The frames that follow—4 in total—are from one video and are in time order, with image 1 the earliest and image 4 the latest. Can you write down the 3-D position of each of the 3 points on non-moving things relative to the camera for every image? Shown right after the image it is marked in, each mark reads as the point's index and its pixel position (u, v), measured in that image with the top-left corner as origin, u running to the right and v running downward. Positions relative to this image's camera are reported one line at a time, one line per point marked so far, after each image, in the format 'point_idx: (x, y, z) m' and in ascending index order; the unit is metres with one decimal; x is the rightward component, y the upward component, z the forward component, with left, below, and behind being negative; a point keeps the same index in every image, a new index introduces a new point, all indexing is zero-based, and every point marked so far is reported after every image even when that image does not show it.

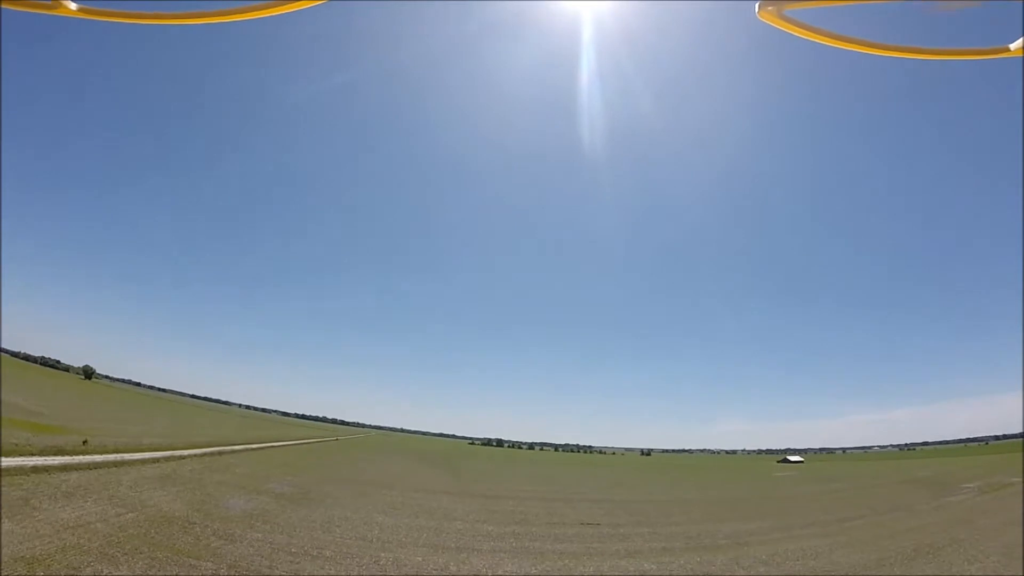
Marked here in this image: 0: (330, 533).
0: (-3.2, -4.2, +8.1) m
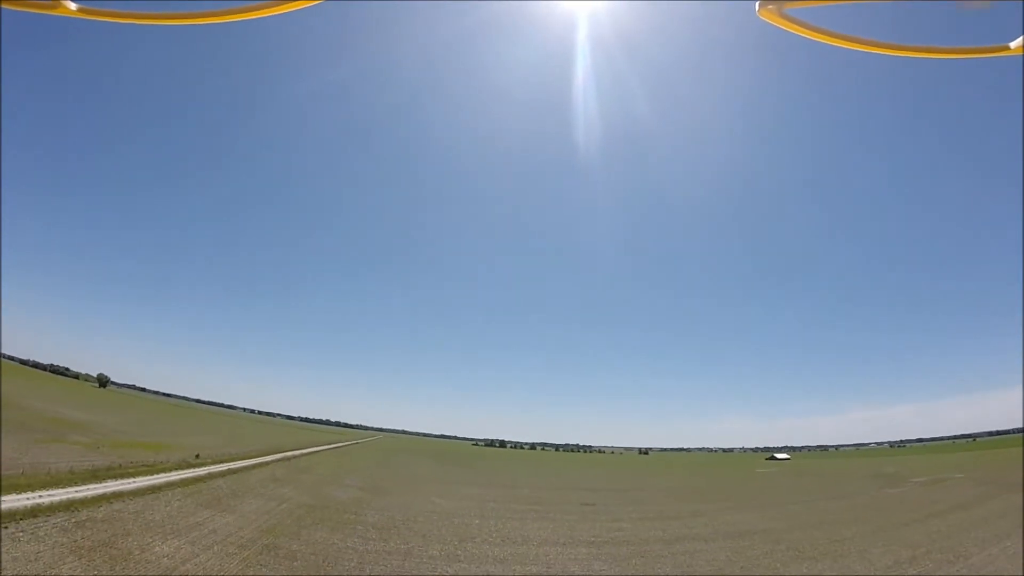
0: (-2.6, -5.7, +12.0) m
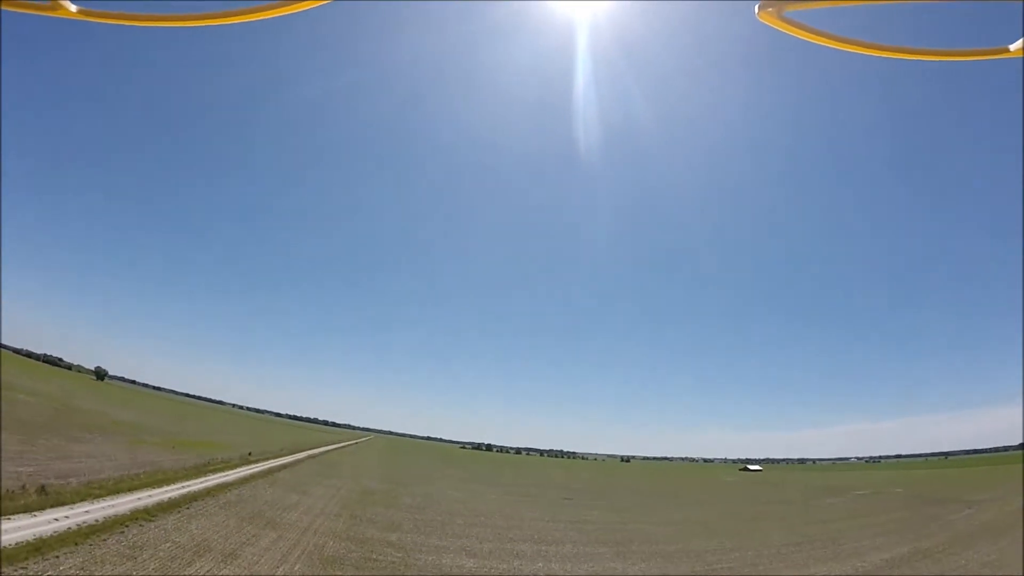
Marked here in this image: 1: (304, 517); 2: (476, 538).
0: (-2.7, -7.1, +15.6) m
1: (-4.7, -5.1, +10.4) m
2: (-0.8, -5.7, +10.6) m
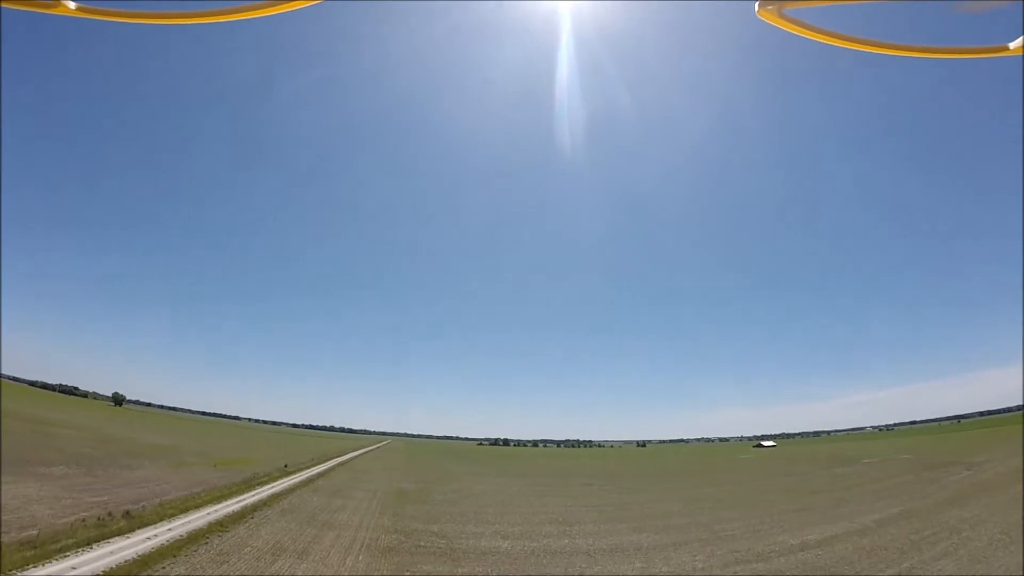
0: (-1.9, -7.5, +16.9) m
1: (-4.0, -5.7, +11.7) m
2: (-0.1, -6.0, +11.8) m
